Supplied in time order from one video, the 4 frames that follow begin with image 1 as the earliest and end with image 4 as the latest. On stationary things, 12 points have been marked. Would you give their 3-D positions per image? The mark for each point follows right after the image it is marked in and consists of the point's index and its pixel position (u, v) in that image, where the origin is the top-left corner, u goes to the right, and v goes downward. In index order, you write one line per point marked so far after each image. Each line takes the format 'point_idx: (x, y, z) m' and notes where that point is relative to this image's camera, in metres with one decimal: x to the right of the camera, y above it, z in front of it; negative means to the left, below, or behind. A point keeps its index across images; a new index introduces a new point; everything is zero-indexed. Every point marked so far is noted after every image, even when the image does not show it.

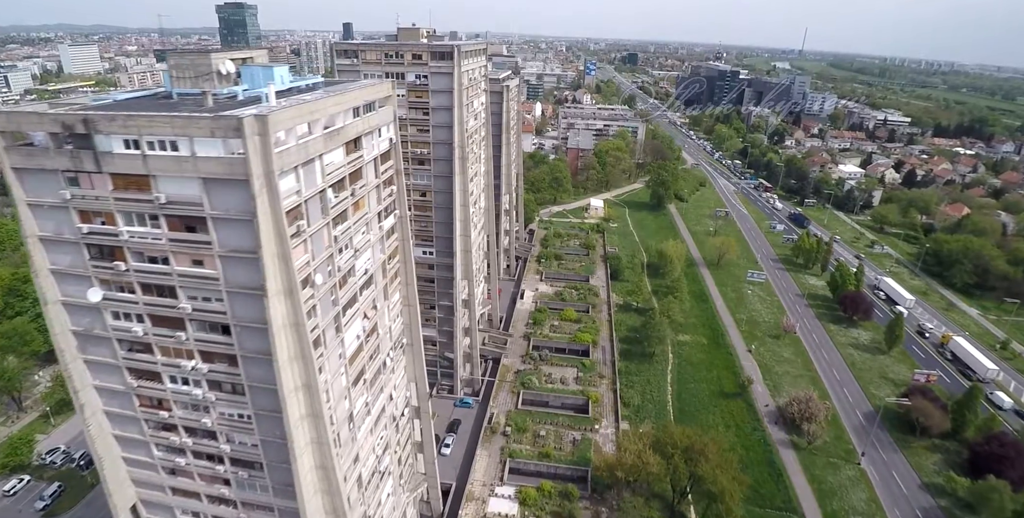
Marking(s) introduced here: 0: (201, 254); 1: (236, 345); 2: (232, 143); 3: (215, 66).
0: (-9.4, +0.1, +16.5) m
1: (-9.0, -2.8, +17.8) m
2: (-7.6, +3.1, +14.7) m
3: (-10.1, +6.4, +18.3) m
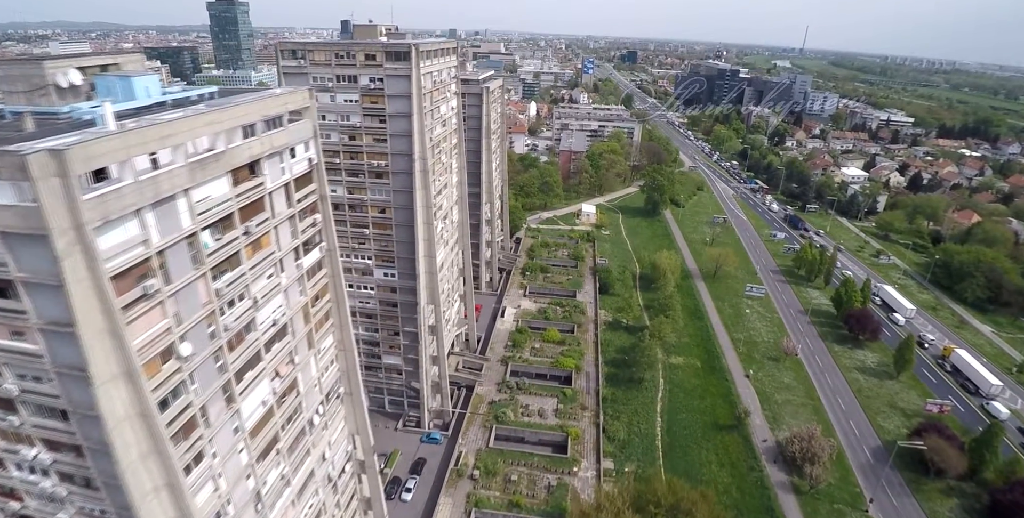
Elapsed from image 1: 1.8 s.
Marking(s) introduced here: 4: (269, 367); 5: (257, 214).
0: (-11.4, -1.5, +12.5) m
1: (-11.0, -4.4, +13.8) m
2: (-9.6, +1.4, +10.7) m
3: (-12.1, +4.8, +14.3) m
4: (-8.3, -3.7, +18.6) m
5: (-8.0, +1.4, +17.0) m
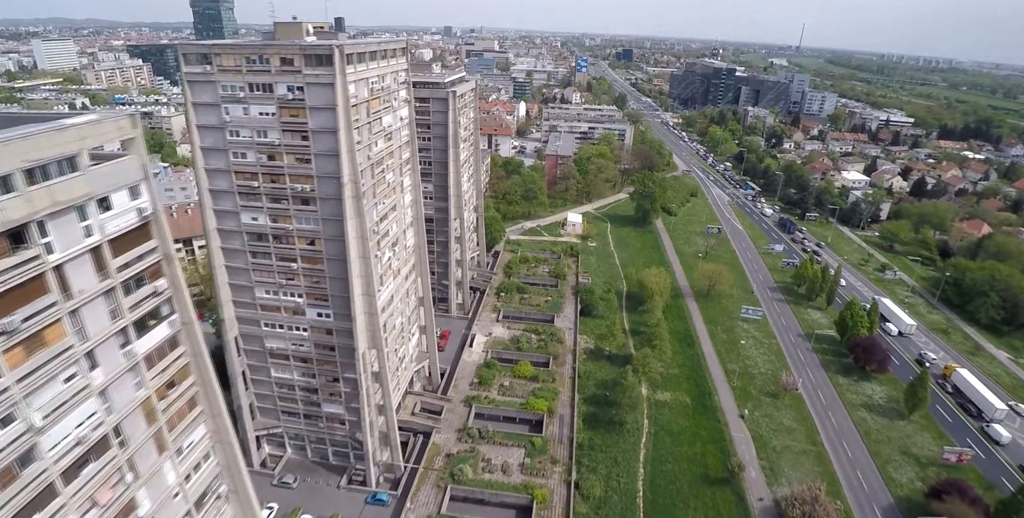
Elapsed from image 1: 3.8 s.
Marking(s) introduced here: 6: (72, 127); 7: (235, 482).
0: (-13.8, -3.8, +7.3) m
1: (-13.5, -6.7, +8.5) m
2: (-12.0, -0.8, +5.5) m
3: (-14.5, +2.6, +9.0) m
4: (-10.8, -5.9, +13.4) m
5: (-10.5, -0.8, +11.8) m
6: (-10.0, +3.0, +12.4) m
7: (-9.8, -7.9, +19.4) m
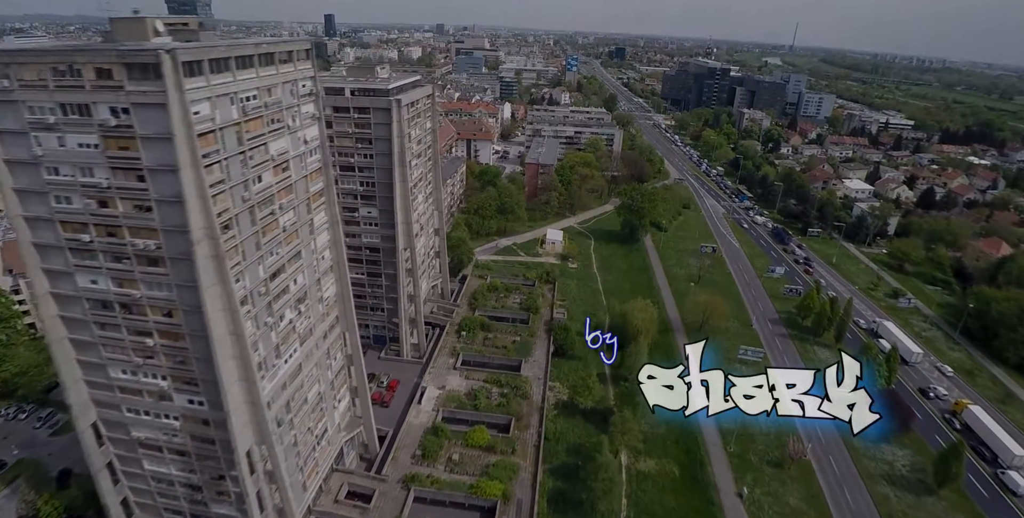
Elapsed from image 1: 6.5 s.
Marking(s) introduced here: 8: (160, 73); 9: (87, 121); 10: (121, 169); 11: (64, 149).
0: (-16.7, -6.9, -0.2) m
1: (-16.3, -9.8, +1.1) m
2: (-14.9, -4.0, -2.0) m
3: (-17.4, -0.6, +1.5) m
4: (-13.7, -9.1, +5.9) m
5: (-13.3, -4.0, +4.3) m
6: (-12.9, -0.1, +4.9) m
7: (-12.8, -11.1, +12.0) m
8: (-11.5, +6.2, +18.1) m
9: (-14.8, +4.9, +19.2) m
10: (-14.0, +3.3, +19.7) m
11: (-16.3, +4.0, +19.8) m
